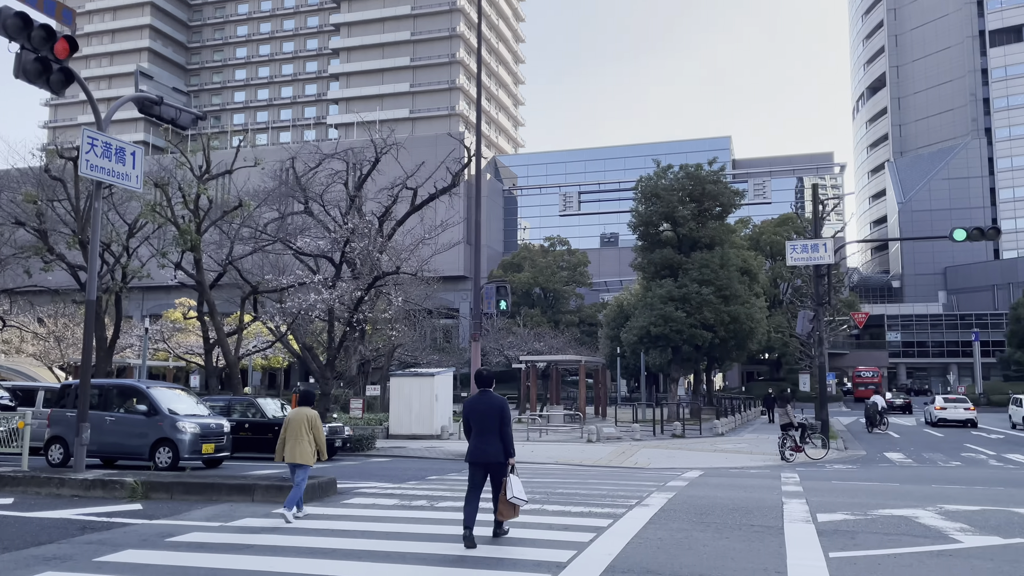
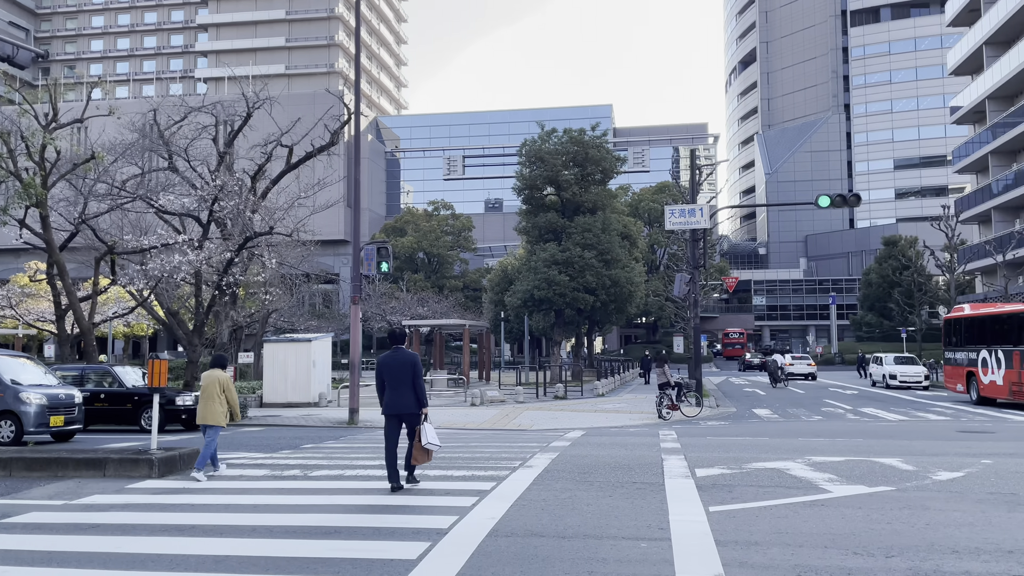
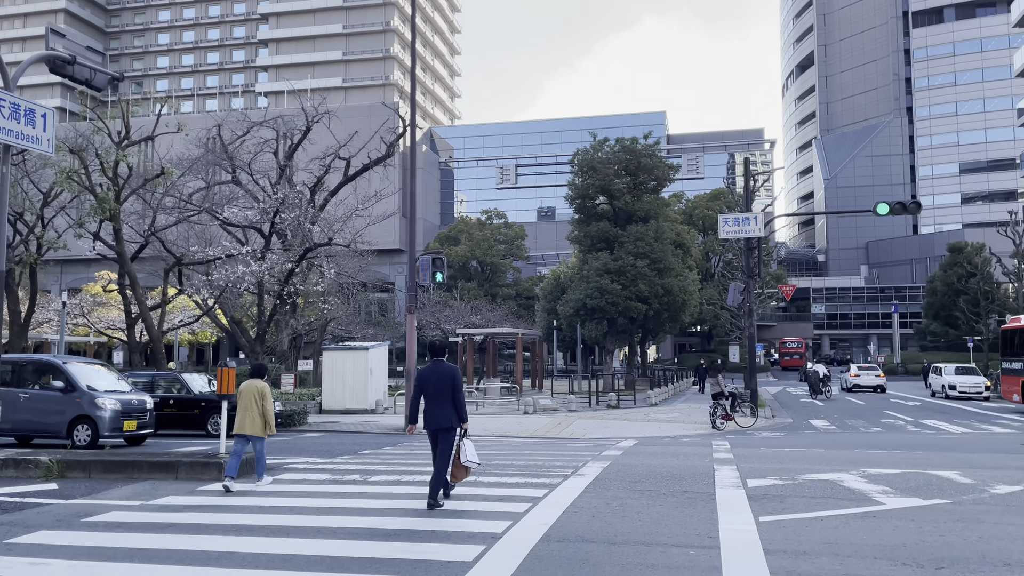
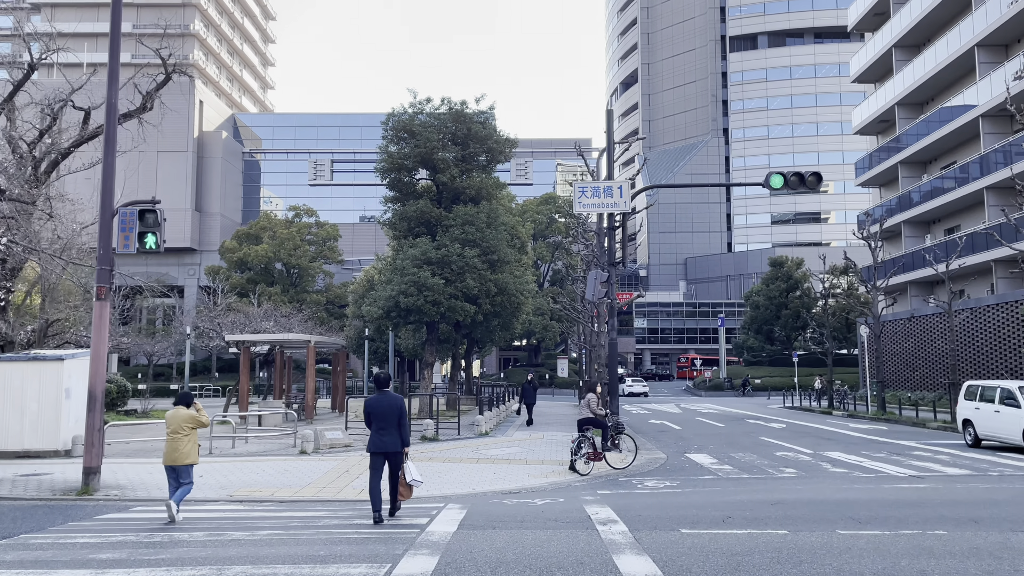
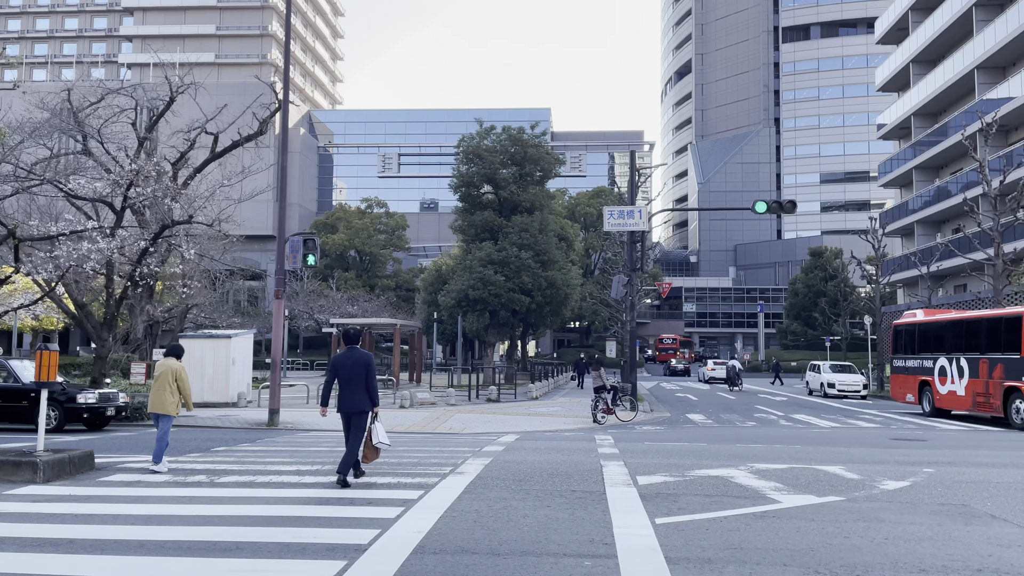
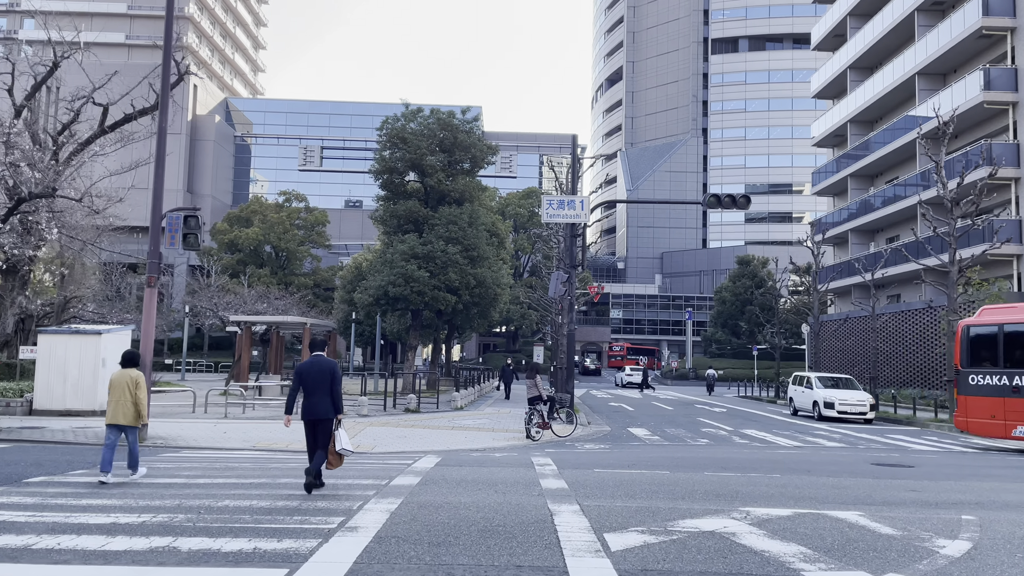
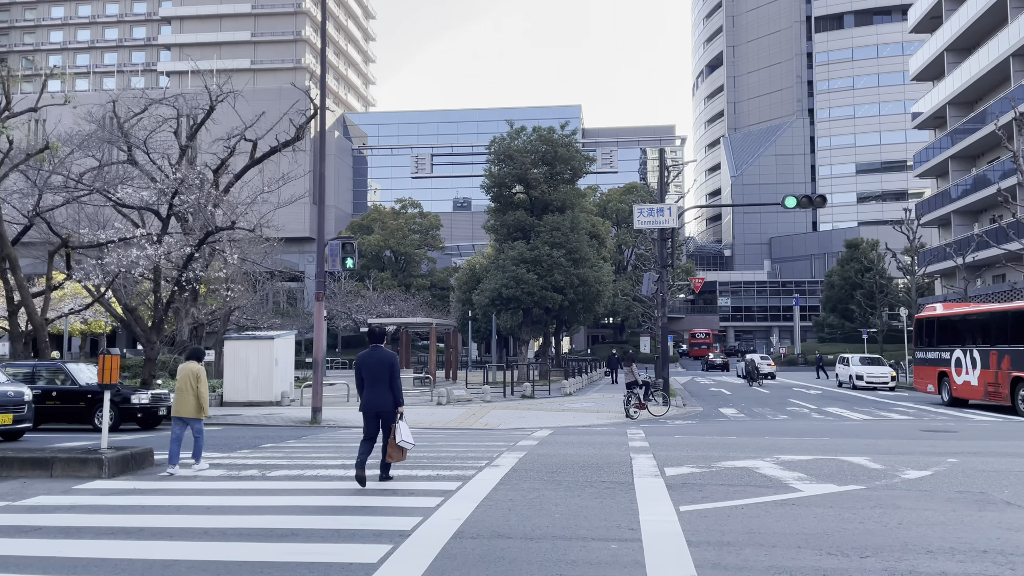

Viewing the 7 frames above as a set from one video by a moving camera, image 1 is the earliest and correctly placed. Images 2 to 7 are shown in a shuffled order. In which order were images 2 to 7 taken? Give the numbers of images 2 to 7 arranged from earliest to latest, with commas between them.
3, 2, 7, 5, 6, 4
